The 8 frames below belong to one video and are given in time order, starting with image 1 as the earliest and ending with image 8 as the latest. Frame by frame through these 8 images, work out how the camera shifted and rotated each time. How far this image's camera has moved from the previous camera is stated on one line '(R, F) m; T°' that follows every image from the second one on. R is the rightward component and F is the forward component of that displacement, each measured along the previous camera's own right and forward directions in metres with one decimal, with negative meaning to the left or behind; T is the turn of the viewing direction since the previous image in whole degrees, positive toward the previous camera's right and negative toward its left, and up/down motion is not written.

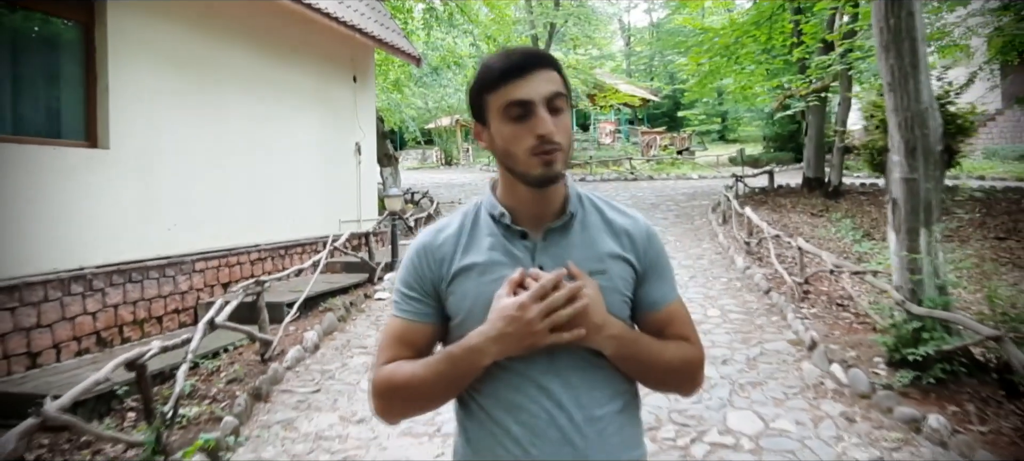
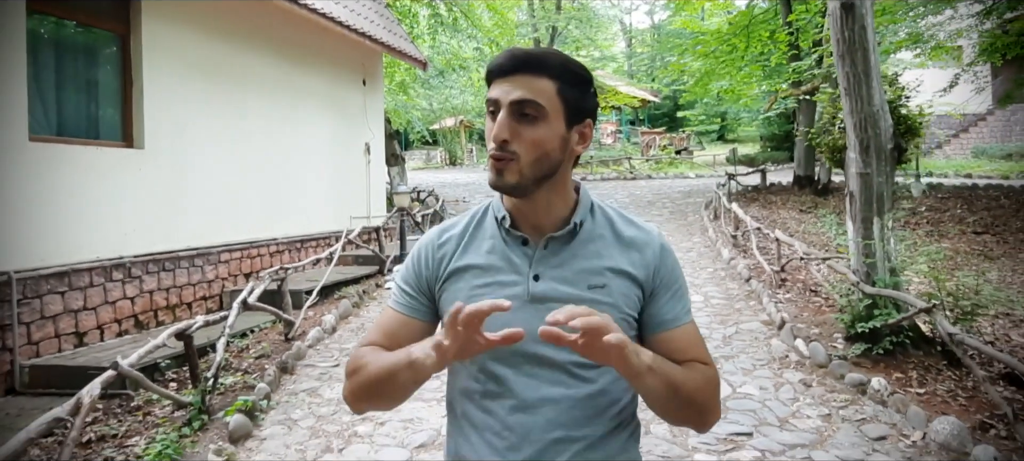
(0.0, -0.6) m; 0°
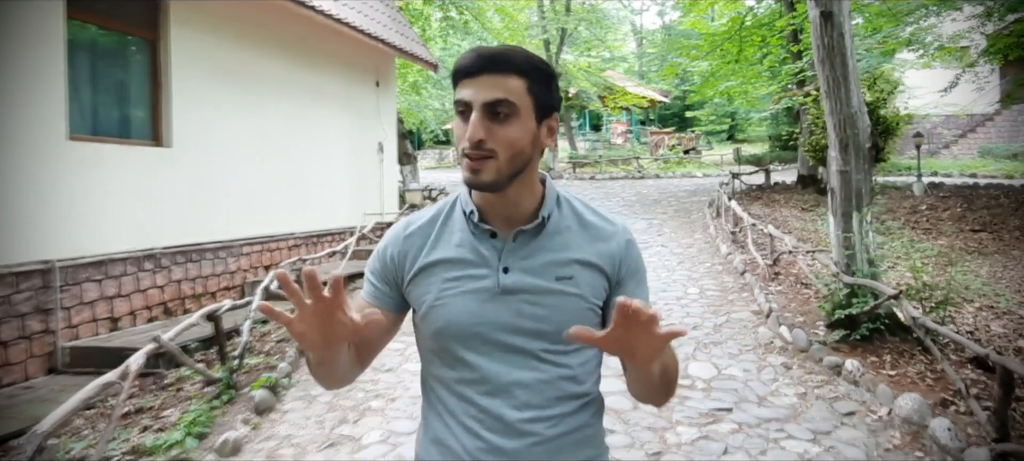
(+0.1, -0.4) m; -1°
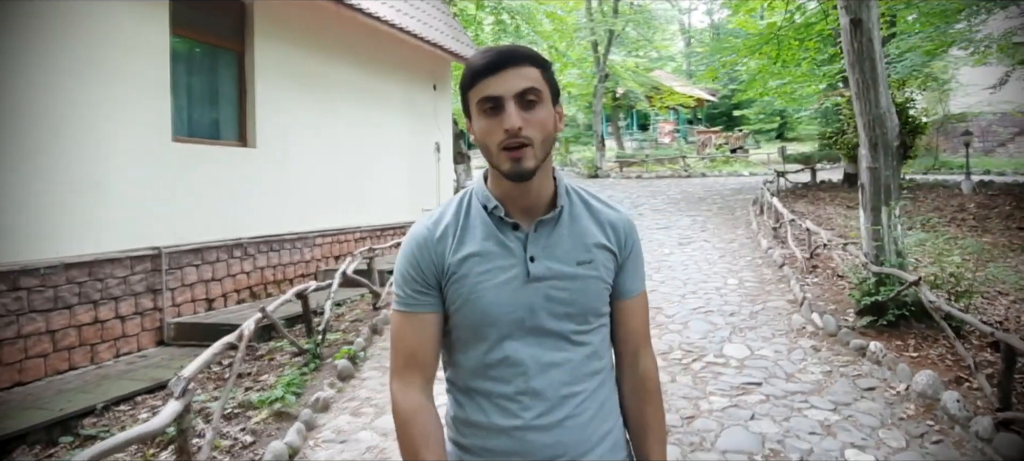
(0.0, -0.6) m; -4°
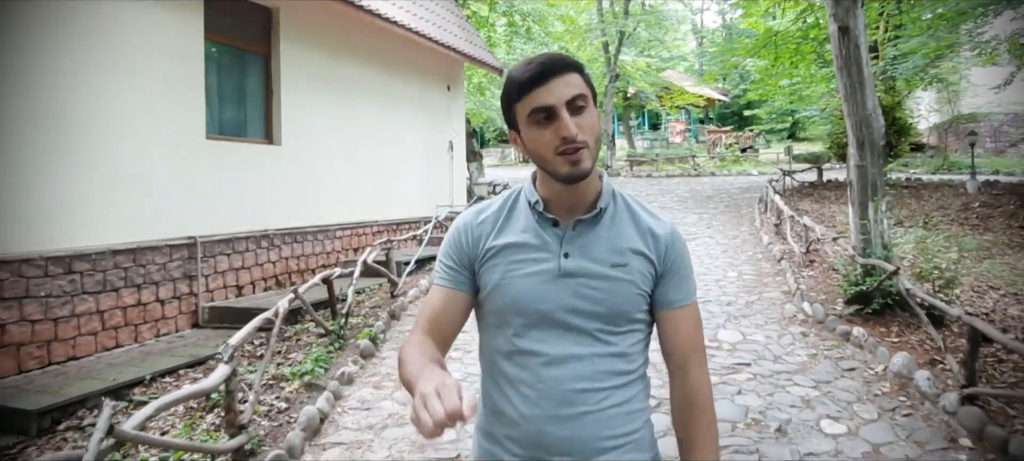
(0.0, -0.4) m; -1°
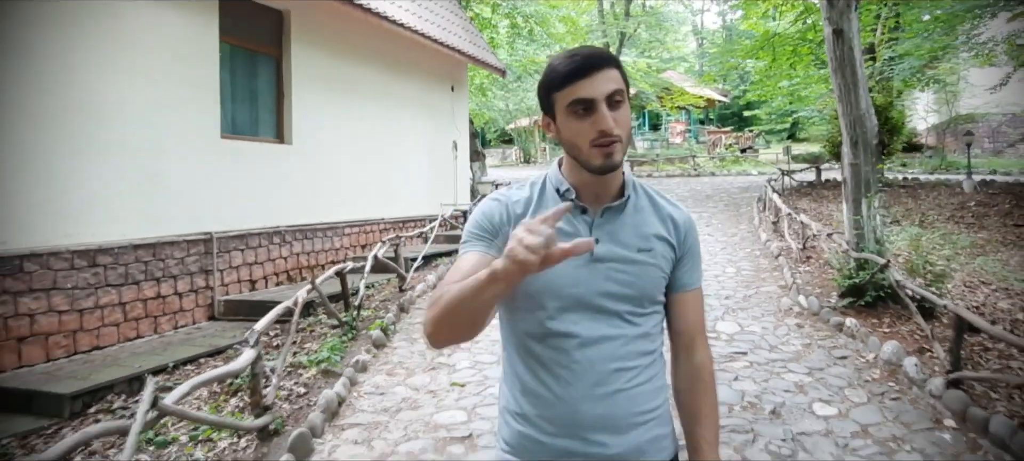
(-0.1, -0.2) m; 0°
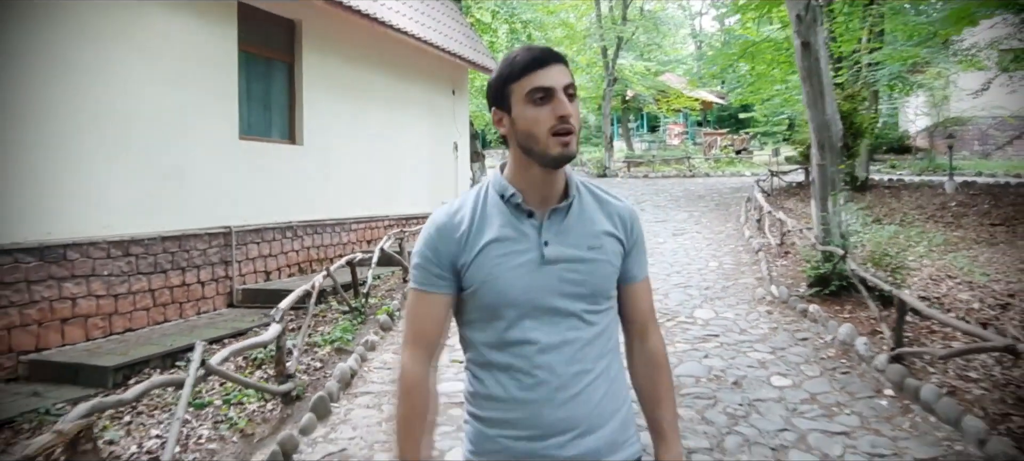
(+0.1, -0.6) m; 0°
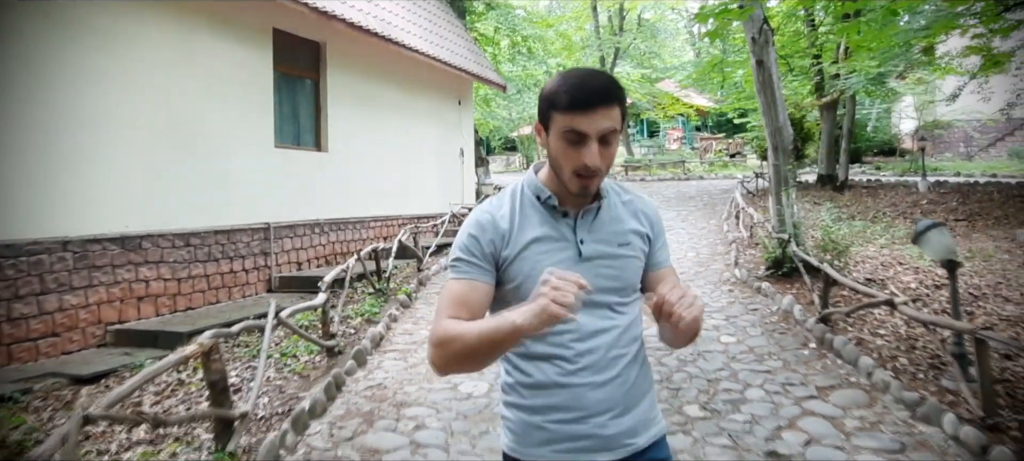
(+0.1, -1.2) m; -1°
